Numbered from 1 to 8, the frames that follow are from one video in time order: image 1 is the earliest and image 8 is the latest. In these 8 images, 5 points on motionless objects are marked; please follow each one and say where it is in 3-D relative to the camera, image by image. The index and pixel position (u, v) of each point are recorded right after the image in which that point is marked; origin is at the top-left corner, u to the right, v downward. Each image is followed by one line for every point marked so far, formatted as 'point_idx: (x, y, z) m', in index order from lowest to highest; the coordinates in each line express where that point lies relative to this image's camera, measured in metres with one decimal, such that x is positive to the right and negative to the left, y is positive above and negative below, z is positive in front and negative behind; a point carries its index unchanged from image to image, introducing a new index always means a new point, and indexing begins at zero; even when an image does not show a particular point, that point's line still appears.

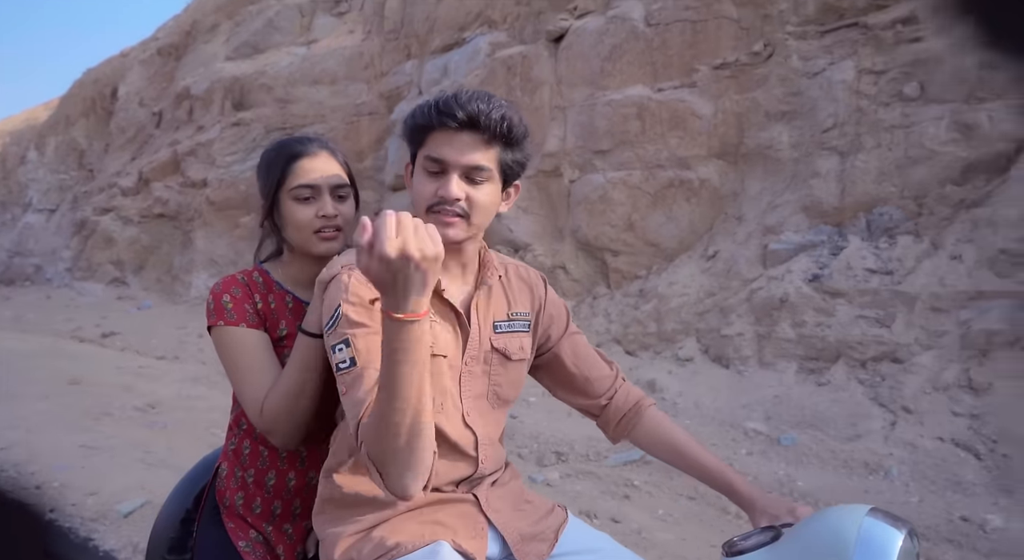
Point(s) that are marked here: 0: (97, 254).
0: (-9.8, +0.7, +14.3) m
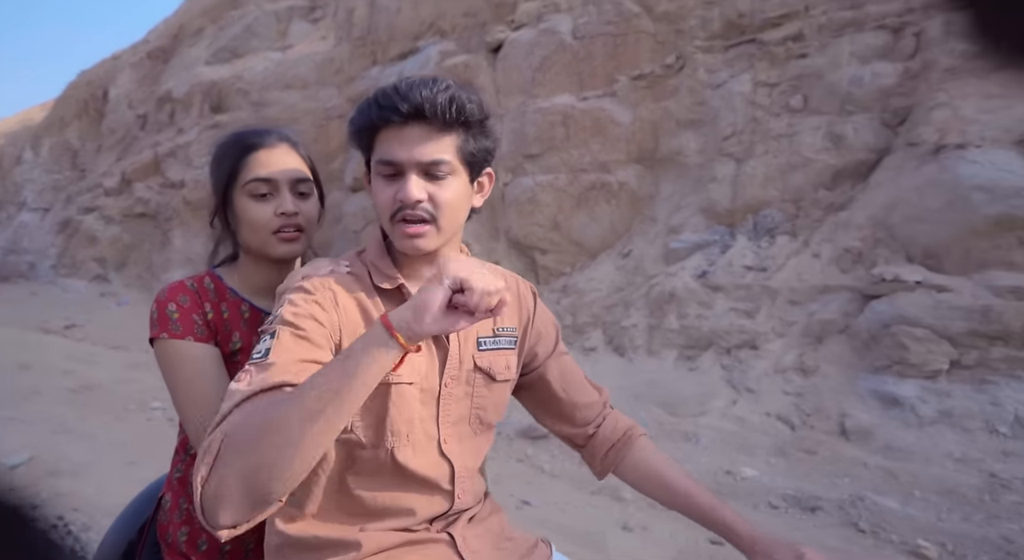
0: (-10.5, +0.7, +14.8) m
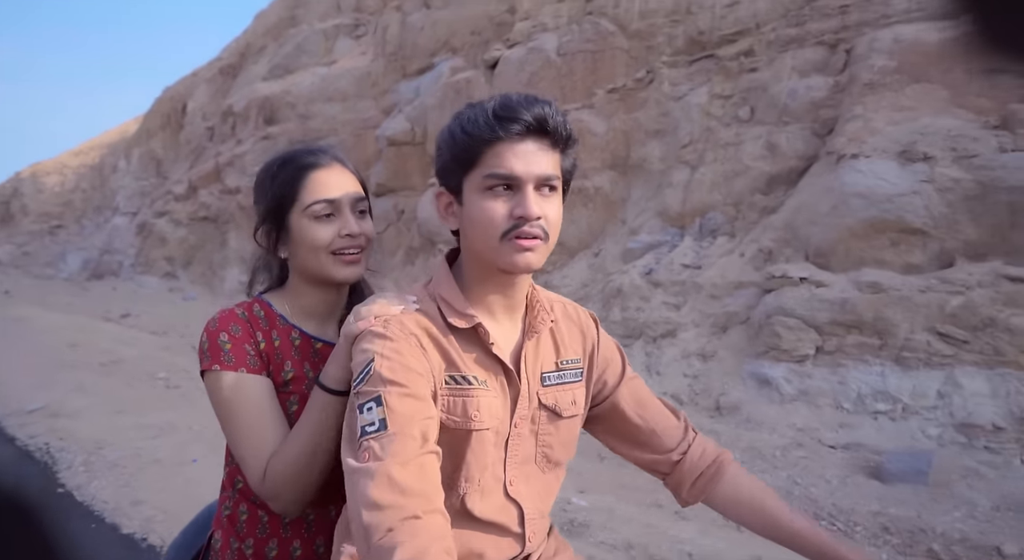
0: (-9.8, +0.8, +16.6) m
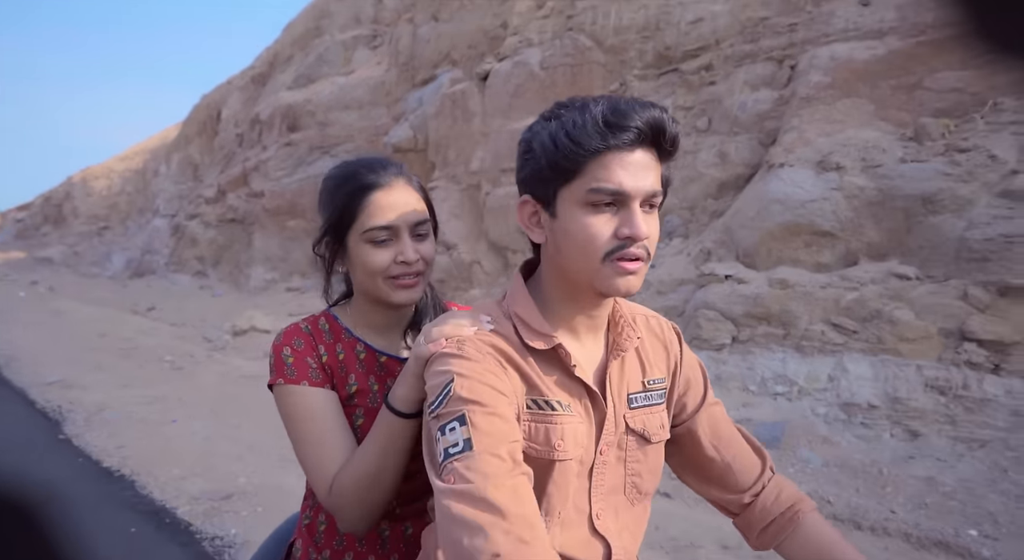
0: (-9.6, +0.9, +17.7) m
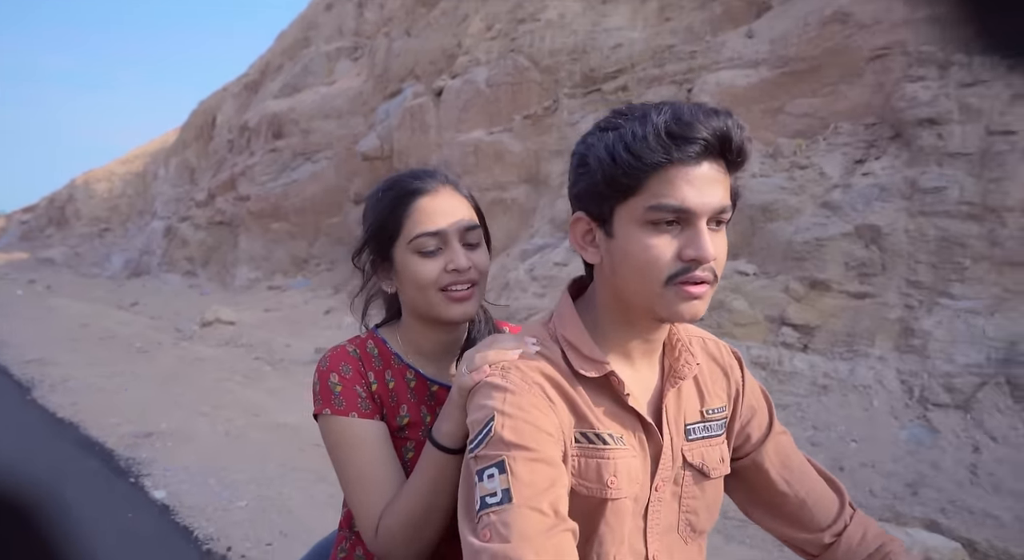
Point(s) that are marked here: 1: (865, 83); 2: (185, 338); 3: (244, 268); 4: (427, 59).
0: (-10.3, +0.9, +18.6) m
1: (+3.1, +1.7, +5.2) m
2: (-3.9, -0.7, +7.2) m
3: (-7.3, +0.3, +16.5) m
4: (-1.6, +4.1, +11.1) m
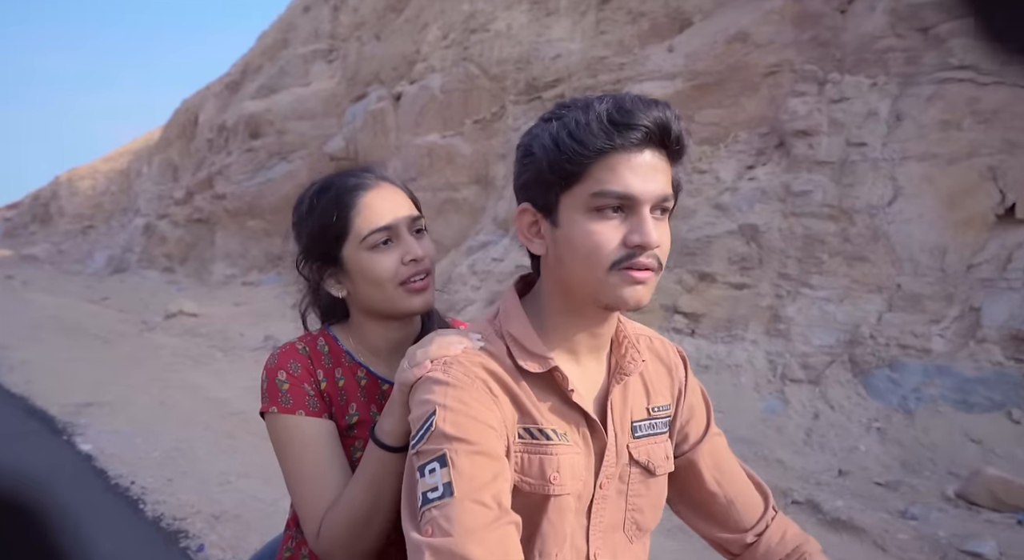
0: (-11.2, +1.0, +19.0) m
1: (+2.4, +1.8, +5.8) m
2: (-4.6, -0.6, +7.7) m
3: (-8.2, +0.4, +16.9) m
4: (-2.4, +4.1, +11.6) m
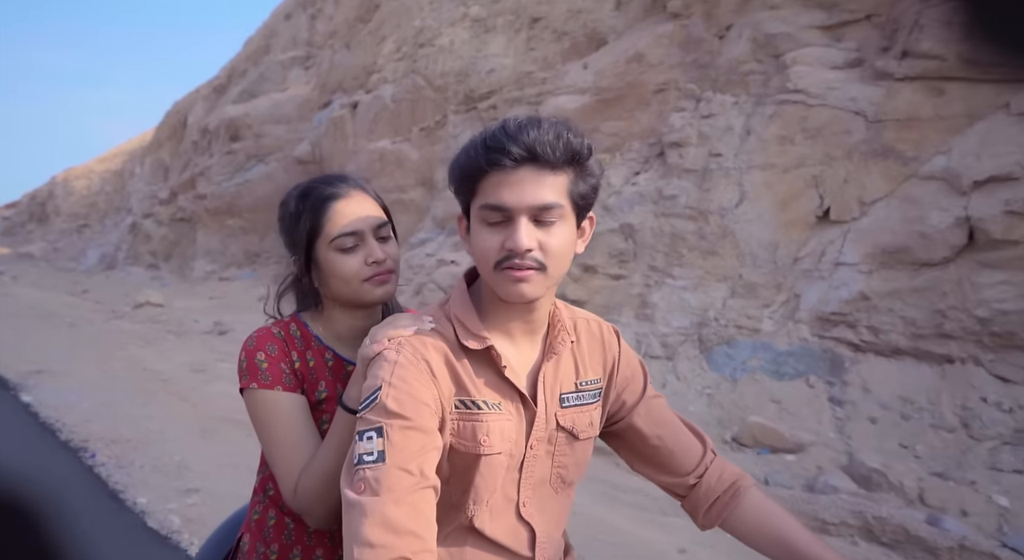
0: (-12.2, +1.1, +19.7) m
1: (+1.5, +1.9, +6.6) m
2: (-5.5, -0.5, +8.5) m
3: (-9.1, +0.5, +17.7) m
4: (-3.3, +4.2, +12.4) m
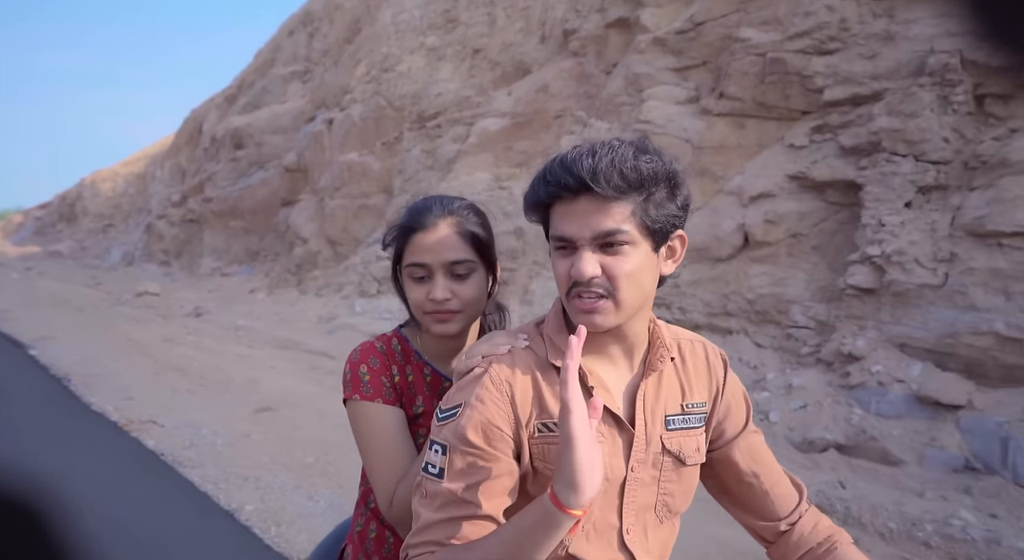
0: (-12.8, +1.2, +21.5) m
1: (+0.6, +2.0, +8.0) m
2: (-6.5, -0.4, +10.0) m
3: (-9.8, +0.7, +19.3) m
4: (-4.1, +4.3, +13.9) m
